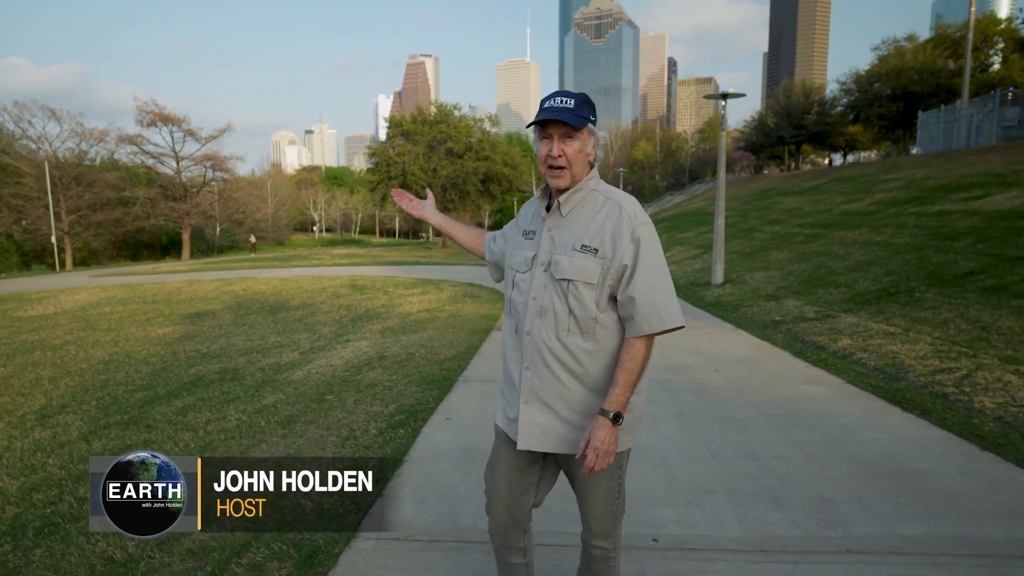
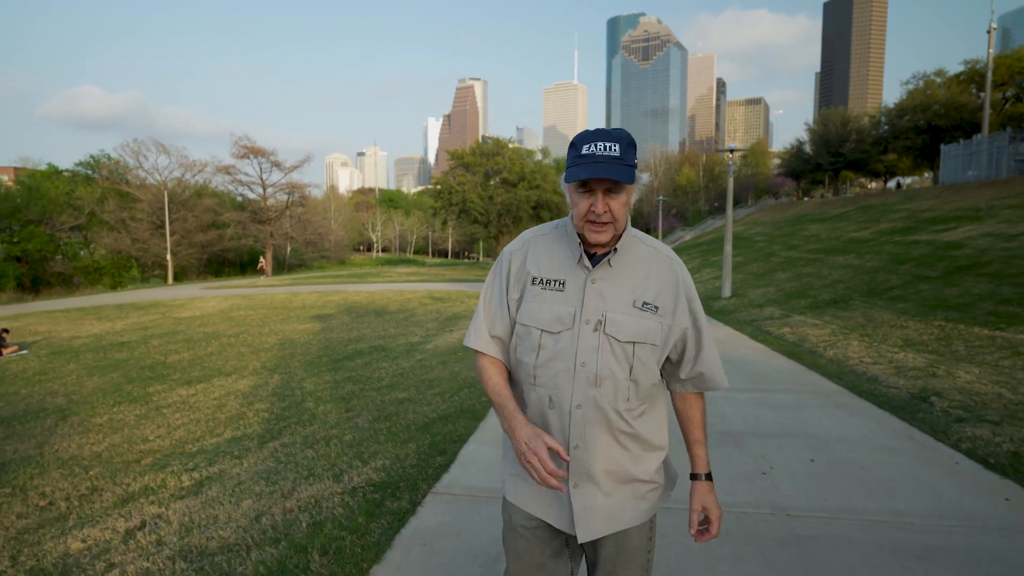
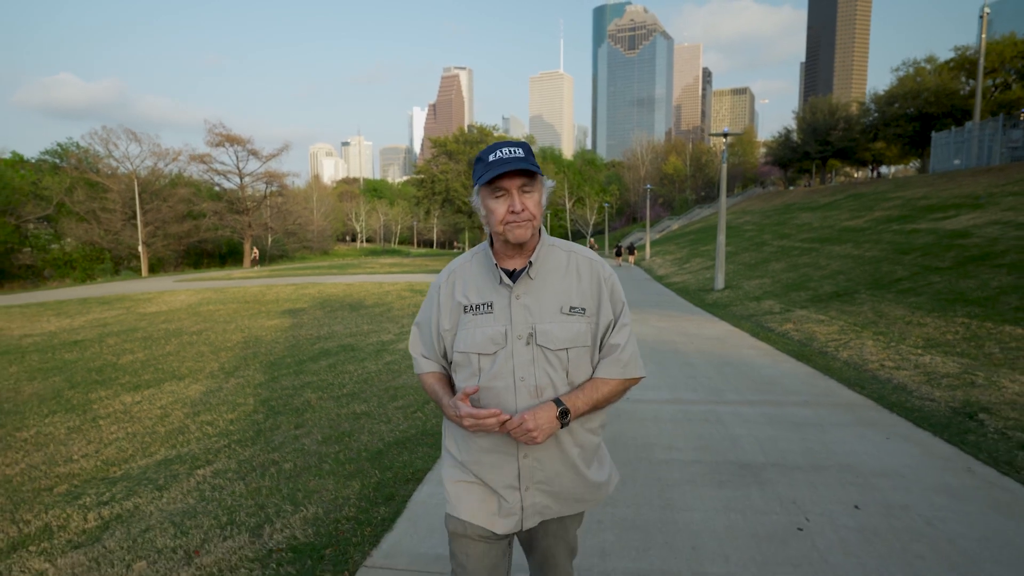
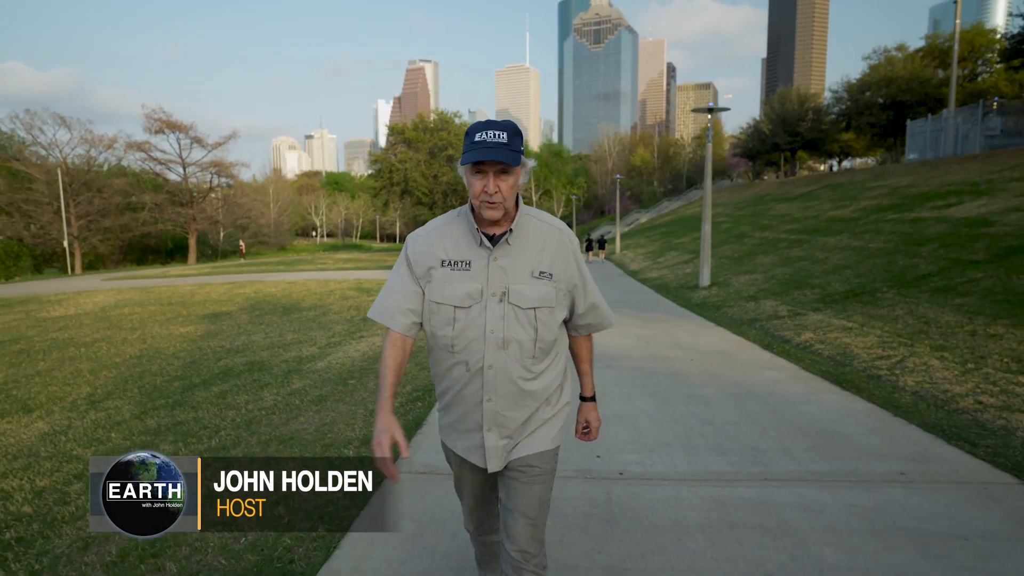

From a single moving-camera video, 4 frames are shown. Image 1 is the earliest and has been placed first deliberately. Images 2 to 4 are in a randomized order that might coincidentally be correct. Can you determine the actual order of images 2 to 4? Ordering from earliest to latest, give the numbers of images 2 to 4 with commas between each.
4, 3, 2
